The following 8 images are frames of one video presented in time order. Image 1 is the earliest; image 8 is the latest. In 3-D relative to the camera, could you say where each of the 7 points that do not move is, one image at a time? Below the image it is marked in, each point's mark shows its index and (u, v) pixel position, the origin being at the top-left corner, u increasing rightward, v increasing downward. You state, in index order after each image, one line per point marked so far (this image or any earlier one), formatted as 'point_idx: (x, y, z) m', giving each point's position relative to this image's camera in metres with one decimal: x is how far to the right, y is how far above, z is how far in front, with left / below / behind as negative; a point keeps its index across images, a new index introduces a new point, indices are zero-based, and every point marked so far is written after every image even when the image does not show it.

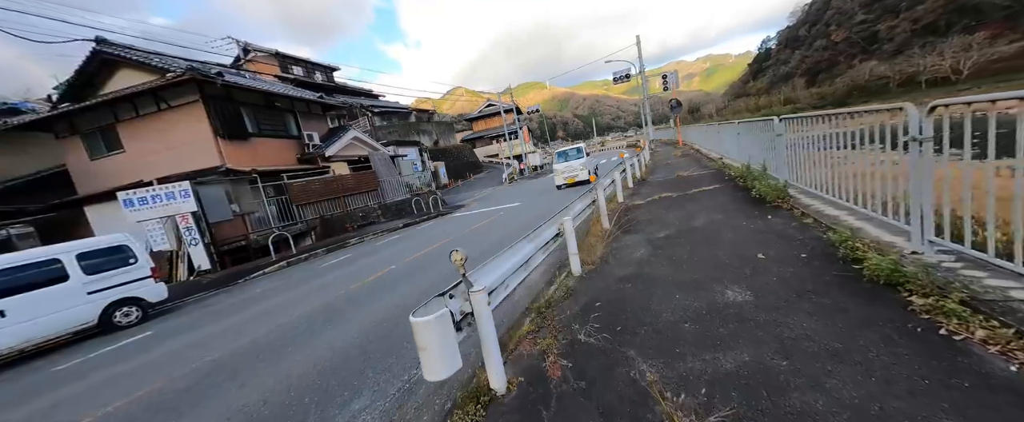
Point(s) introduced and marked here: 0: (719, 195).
0: (+3.7, +0.3, +6.2) m
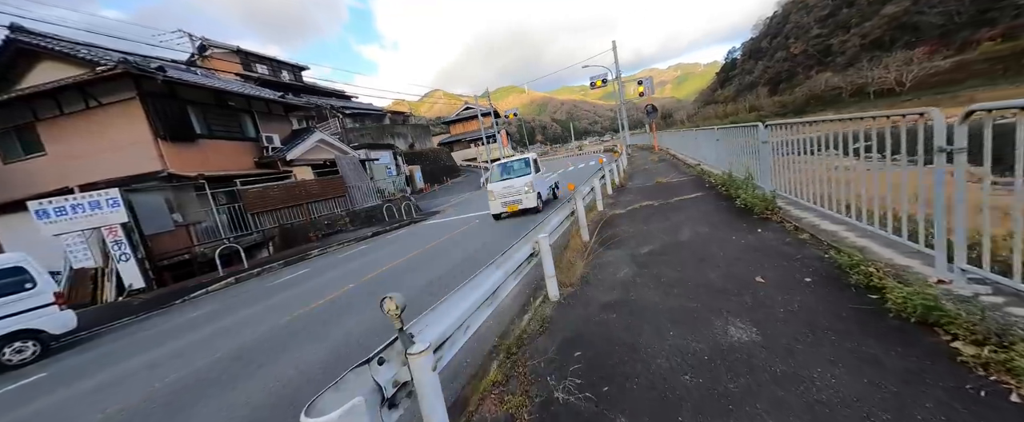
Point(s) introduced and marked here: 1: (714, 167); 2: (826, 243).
0: (+3.2, +0.1, +5.9) m
1: (+5.3, +1.2, +9.3) m
2: (+3.0, -0.3, +3.3) m
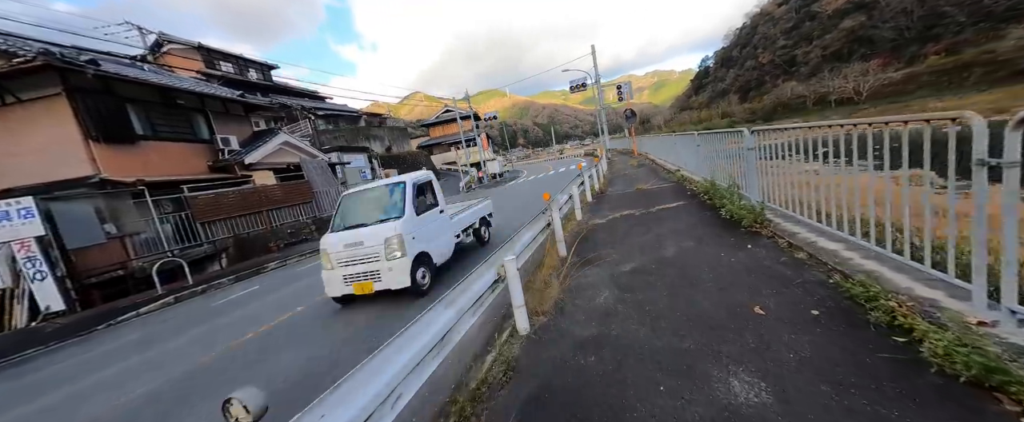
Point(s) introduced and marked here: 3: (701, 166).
0: (+2.7, -0.1, +5.6) m
1: (+4.7, +1.0, +9.0) m
2: (+2.6, -0.4, +2.9) m
3: (+4.5, +1.1, +8.3) m
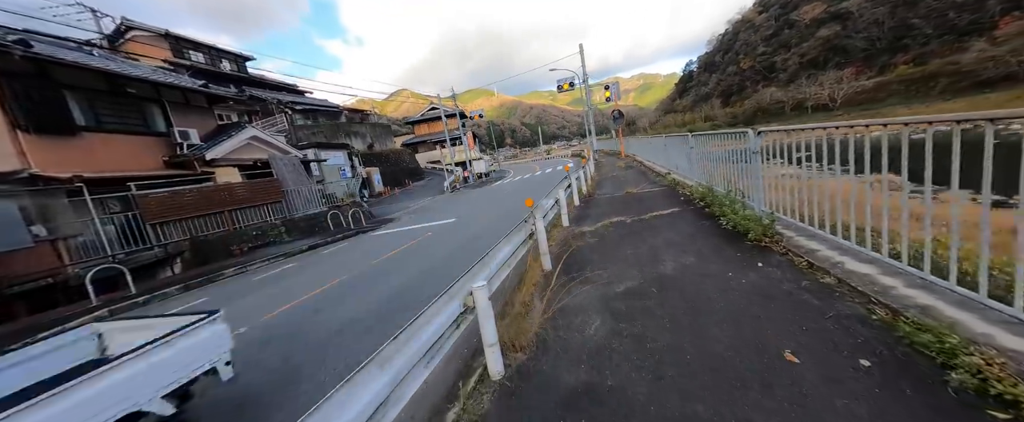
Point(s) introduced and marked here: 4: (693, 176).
0: (+2.4, -0.2, +5.1) m
1: (+4.2, +0.9, +8.6) m
2: (+2.4, -0.6, +2.4) m
3: (+4.1, +0.9, +7.9) m
4: (+4.0, +0.8, +7.8) m
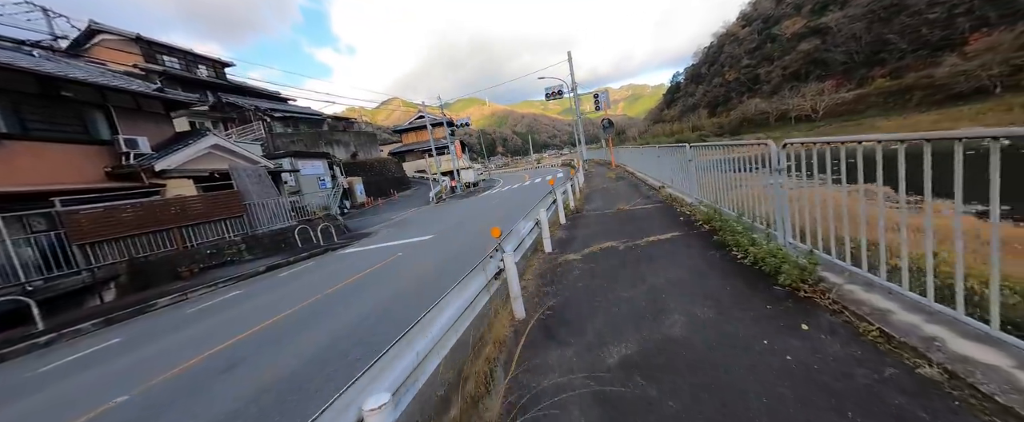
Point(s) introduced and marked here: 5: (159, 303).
0: (+2.1, -0.5, +4.2) m
1: (+3.8, +0.4, +7.8) m
2: (+2.1, -0.8, +1.5) m
3: (+3.7, +0.5, +7.1) m
4: (+3.6, +0.4, +7.0) m
5: (-8.4, -2.2, +8.5) m
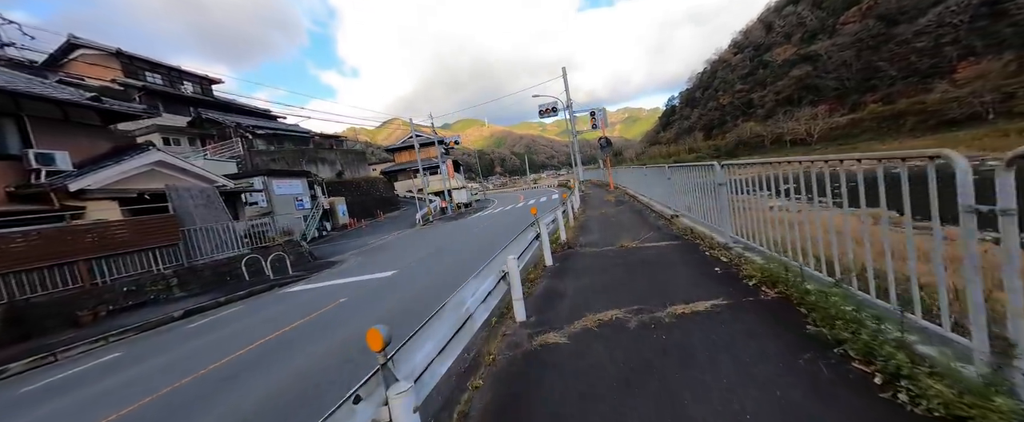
0: (+1.6, -0.9, +2.3) m
1: (+3.3, -0.2, +6.0) m
2: (+1.7, -1.1, -0.3) m
3: (+3.2, -0.1, +5.3) m
4: (+3.1, -0.2, +5.3) m
5: (-8.9, -2.8, +6.5) m
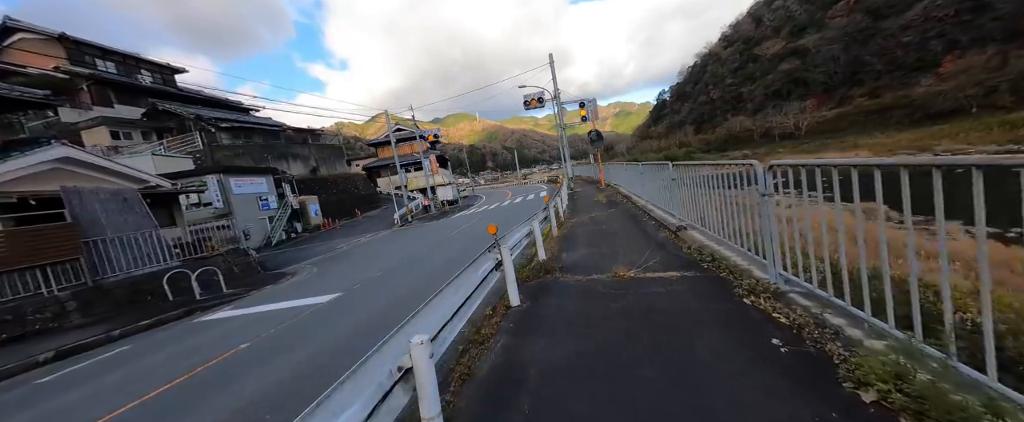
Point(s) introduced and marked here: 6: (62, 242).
0: (+1.1, -1.2, +0.7) m
1: (+2.7, -0.4, +4.4) m
2: (+1.2, -1.4, -1.9) m
3: (+2.6, -0.3, +3.8) m
4: (+2.5, -0.4, +3.7) m
5: (-9.5, -3.0, +4.7) m
6: (-11.1, -0.8, +8.5) m
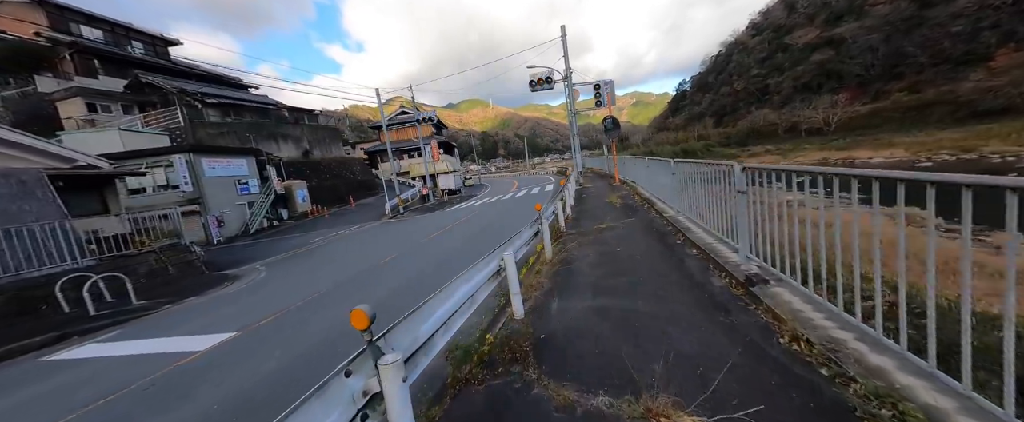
0: (+0.5, -1.6, -1.5) m
1: (+2.2, -0.8, +2.1) m
2: (+0.5, -1.9, -4.2) m
3: (+2.1, -0.7, +1.4) m
4: (+2.0, -0.8, +1.3) m
5: (-10.1, -2.9, +2.8) m
6: (-11.4, -0.5, +6.6) m
